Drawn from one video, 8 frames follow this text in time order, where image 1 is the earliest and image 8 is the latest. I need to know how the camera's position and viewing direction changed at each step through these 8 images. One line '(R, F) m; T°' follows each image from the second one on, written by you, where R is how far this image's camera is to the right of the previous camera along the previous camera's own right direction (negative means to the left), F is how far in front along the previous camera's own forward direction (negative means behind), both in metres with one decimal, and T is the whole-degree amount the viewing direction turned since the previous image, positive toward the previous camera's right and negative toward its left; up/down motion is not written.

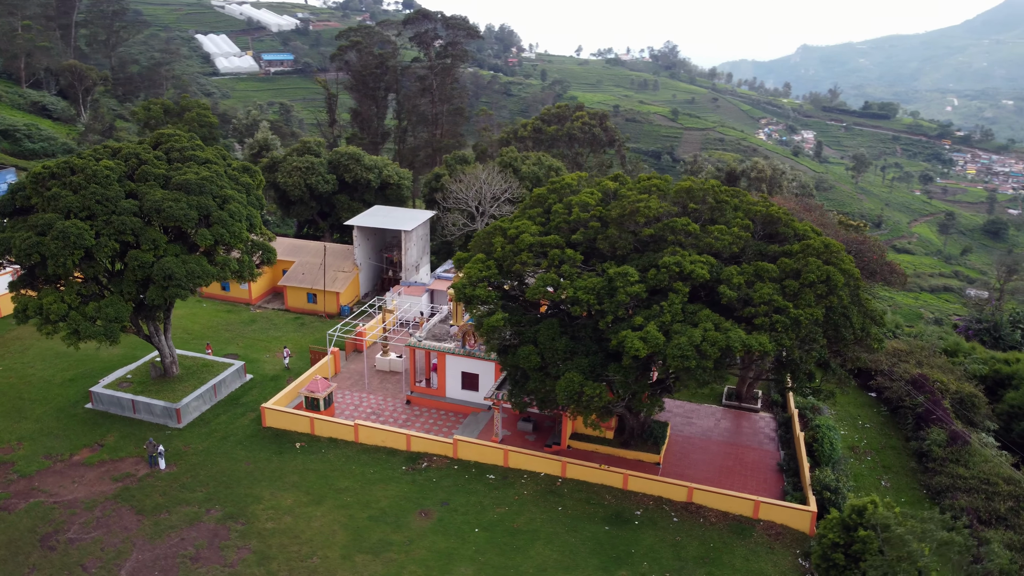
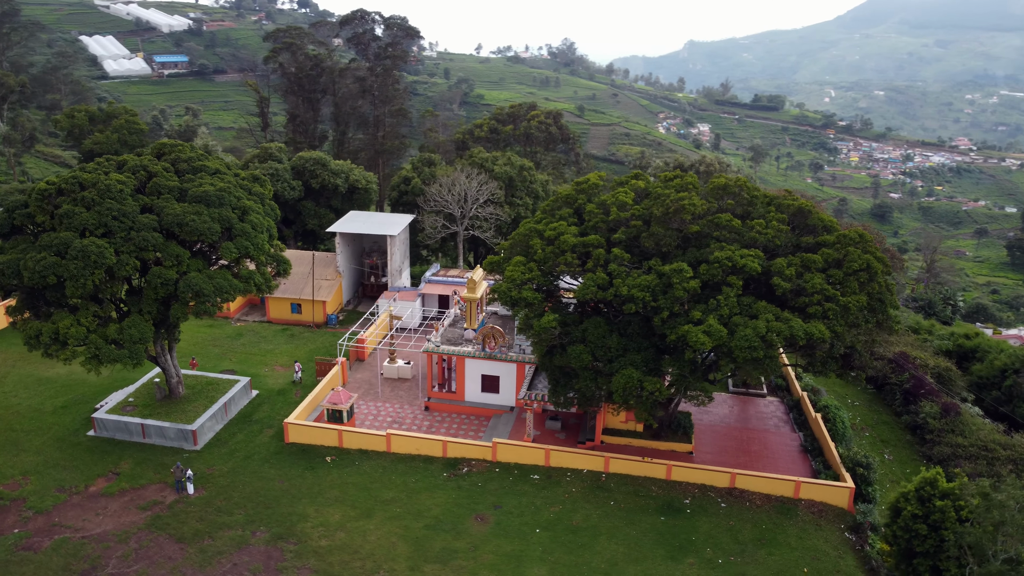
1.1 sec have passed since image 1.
(-3.7, +0.1) m; +7°
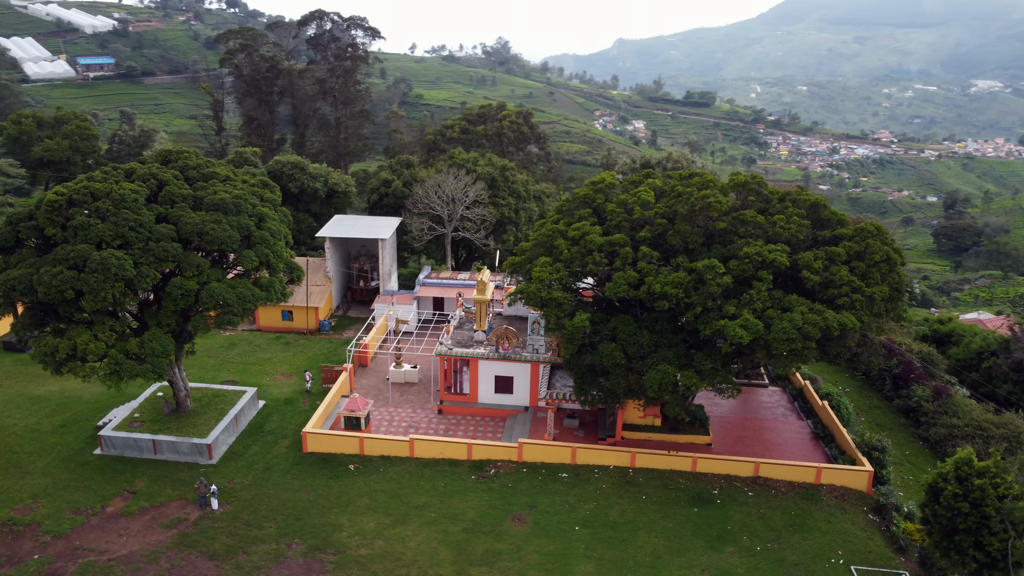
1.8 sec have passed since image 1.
(-2.4, 0.0) m; +4°
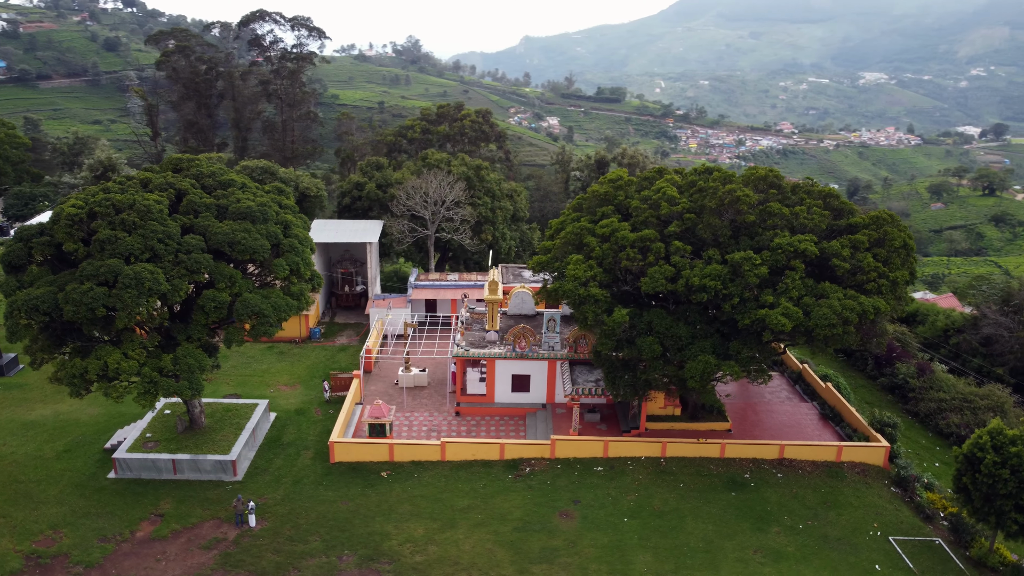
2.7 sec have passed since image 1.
(-3.2, 0.0) m; +6°
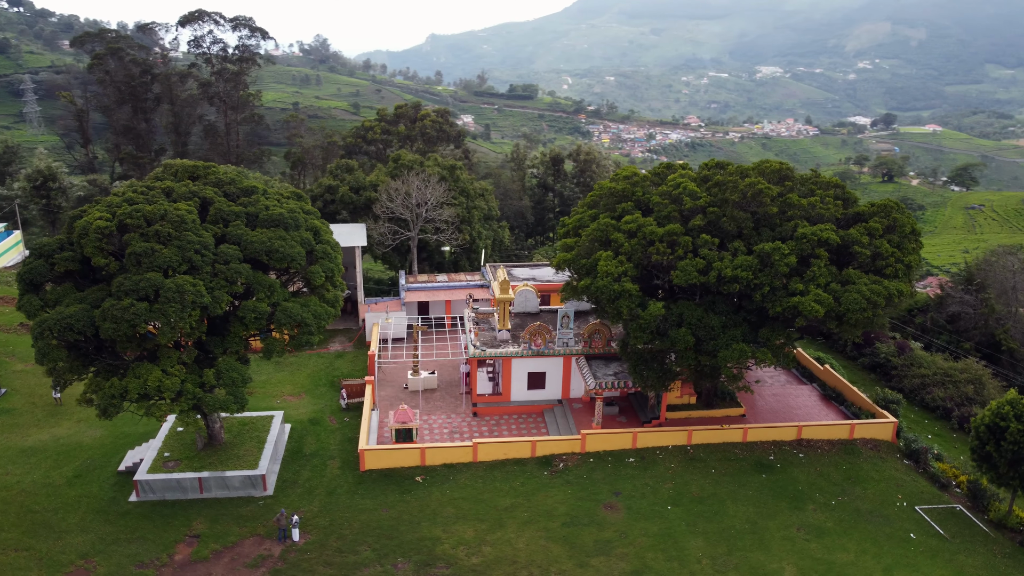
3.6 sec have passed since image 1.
(-3.2, 0.0) m; +6°
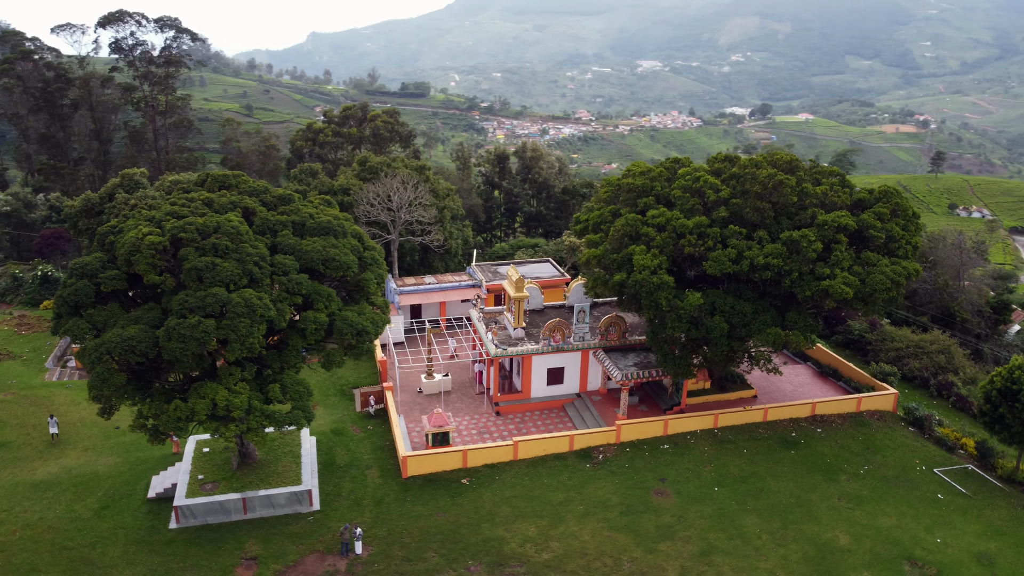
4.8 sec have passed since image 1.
(-4.0, +0.1) m; +7°
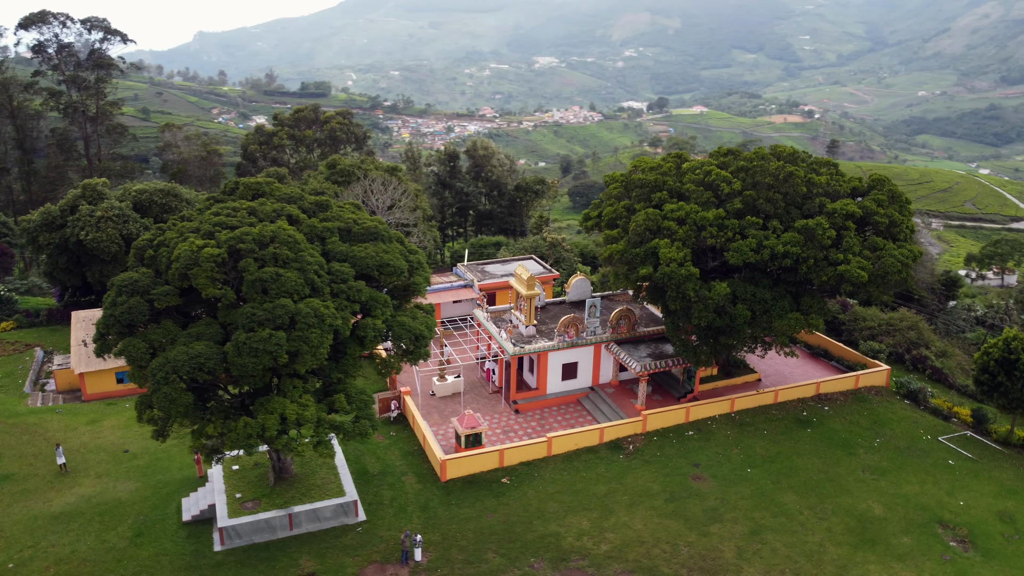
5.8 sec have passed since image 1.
(-3.6, +0.1) m; +7°
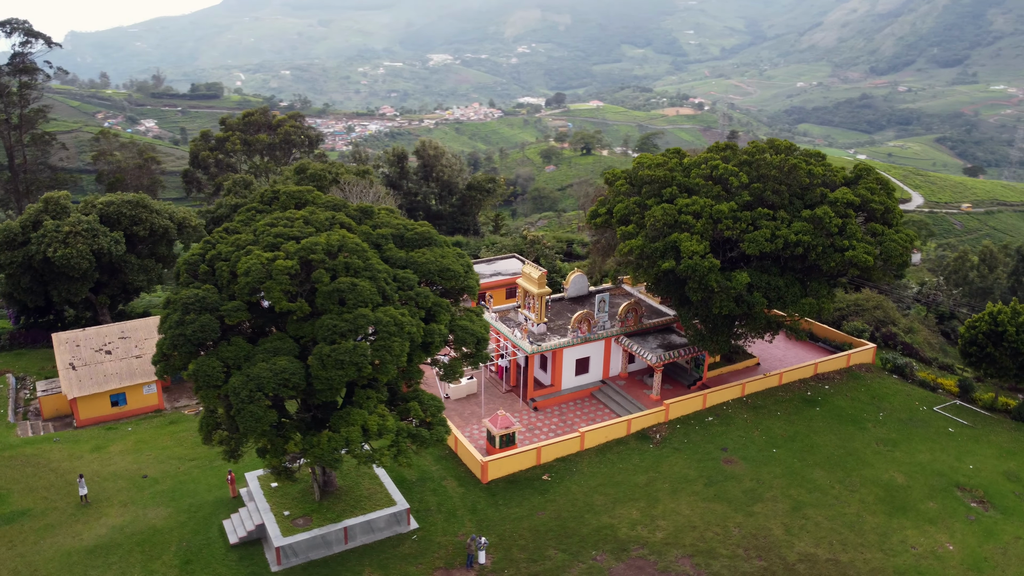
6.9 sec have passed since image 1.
(-3.7, 0.0) m; +7°
